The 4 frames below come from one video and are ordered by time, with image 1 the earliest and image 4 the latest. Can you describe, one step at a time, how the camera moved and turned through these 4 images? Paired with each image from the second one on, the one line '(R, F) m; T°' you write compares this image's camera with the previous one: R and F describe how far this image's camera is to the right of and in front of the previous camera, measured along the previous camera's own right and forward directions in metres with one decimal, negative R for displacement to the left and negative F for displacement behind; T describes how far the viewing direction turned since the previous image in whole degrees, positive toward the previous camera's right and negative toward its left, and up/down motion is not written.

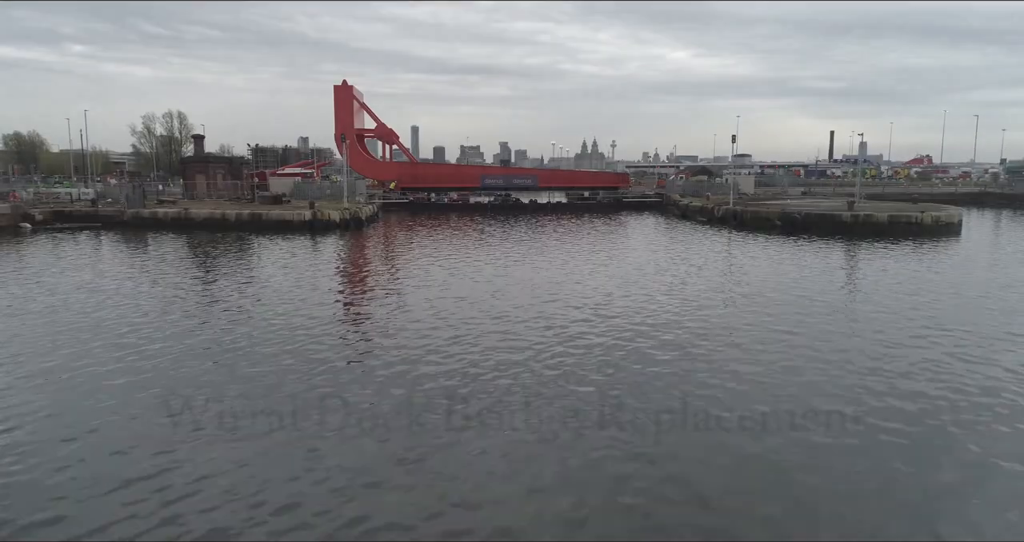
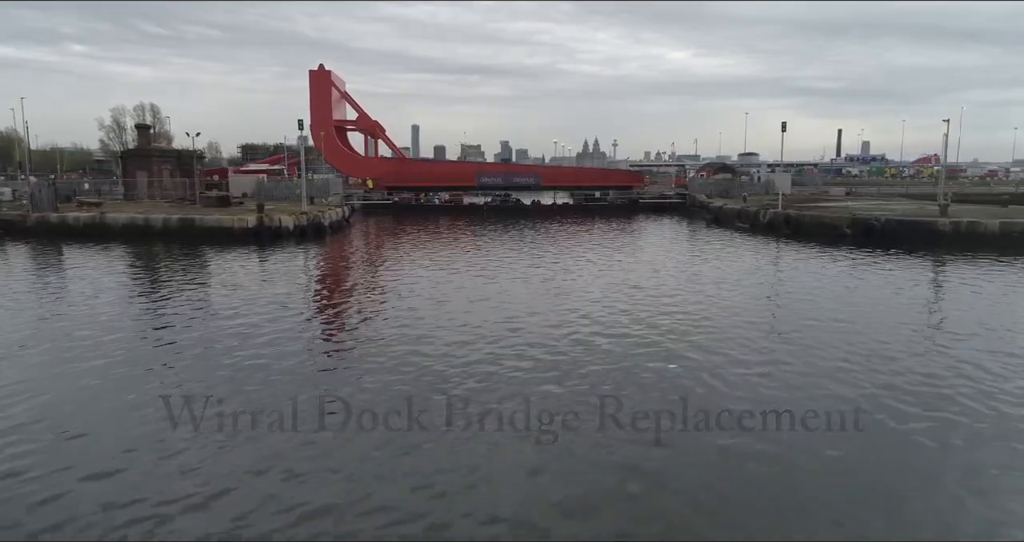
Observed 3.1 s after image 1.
(0.0, +3.3) m; 0°
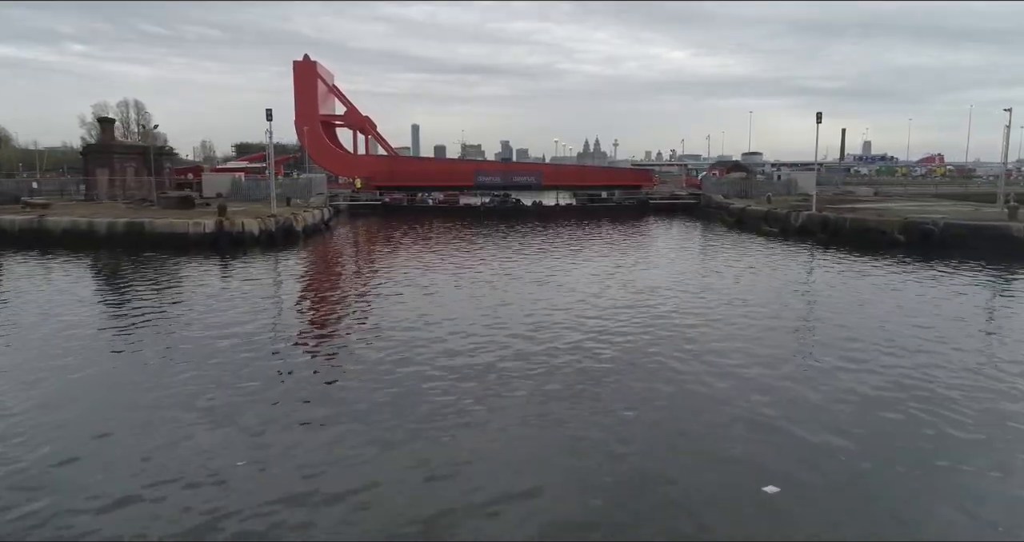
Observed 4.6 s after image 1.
(0.0, +1.7) m; 0°
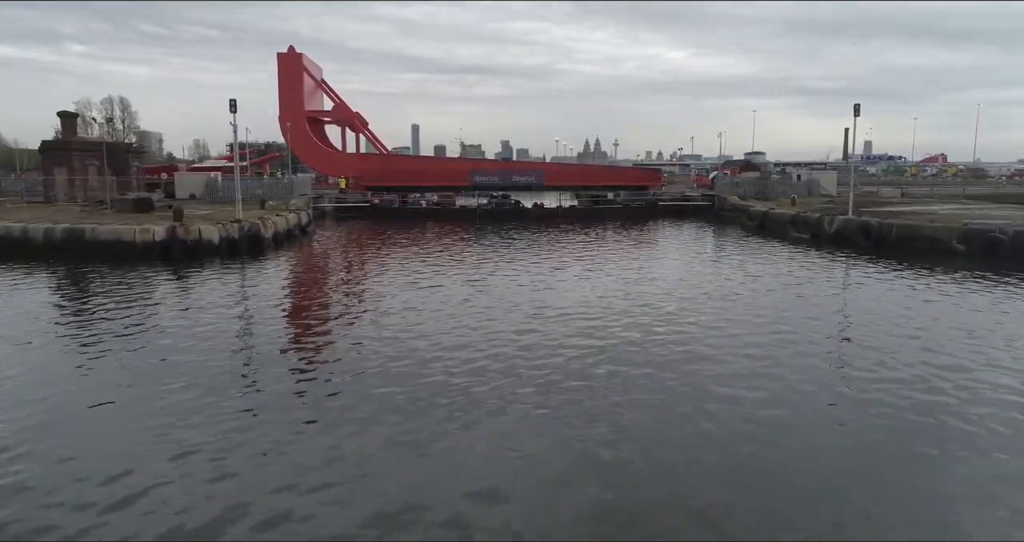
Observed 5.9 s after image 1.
(0.0, +1.5) m; 0°
